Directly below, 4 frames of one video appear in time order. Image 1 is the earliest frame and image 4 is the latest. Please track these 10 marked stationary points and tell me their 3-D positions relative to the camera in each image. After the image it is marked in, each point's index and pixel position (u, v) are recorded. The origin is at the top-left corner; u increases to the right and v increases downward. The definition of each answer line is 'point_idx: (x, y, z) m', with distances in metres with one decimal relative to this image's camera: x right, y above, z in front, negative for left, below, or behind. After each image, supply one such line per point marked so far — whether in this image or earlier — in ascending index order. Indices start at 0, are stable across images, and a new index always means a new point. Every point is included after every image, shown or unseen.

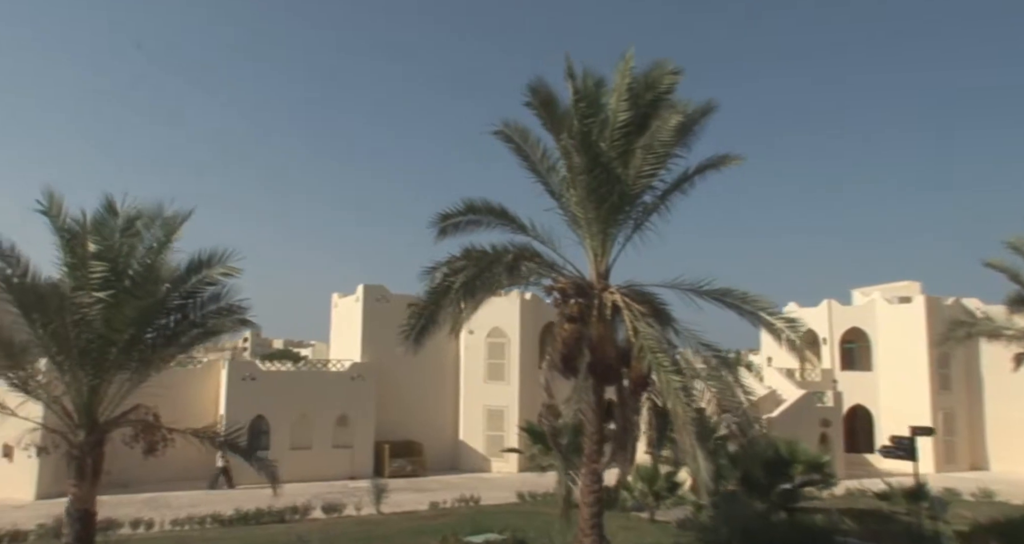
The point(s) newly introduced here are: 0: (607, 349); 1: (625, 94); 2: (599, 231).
0: (+1.0, -0.8, +8.7) m
1: (+1.2, +1.9, +8.4) m
2: (+1.0, +0.5, +8.9) m
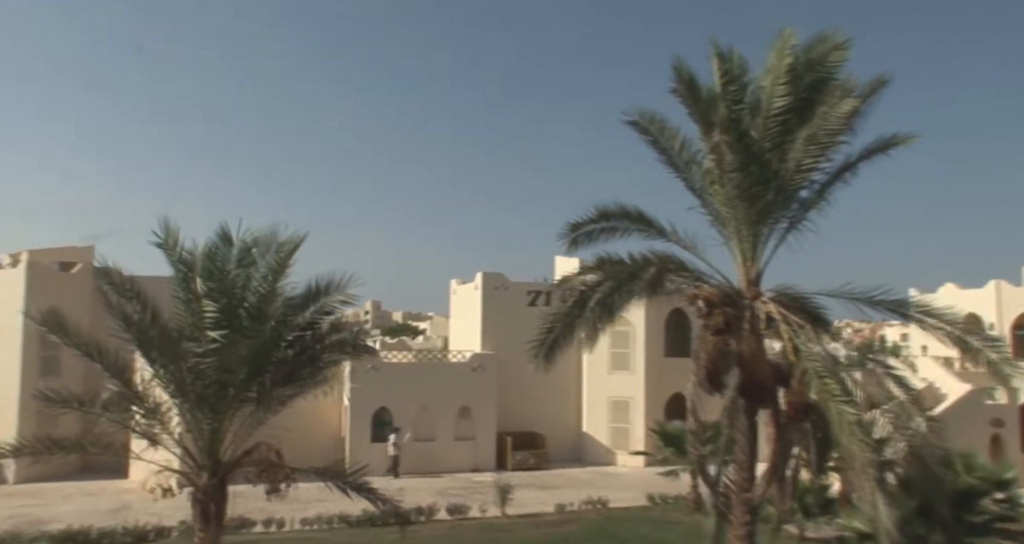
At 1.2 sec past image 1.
0: (+2.4, -0.9, +7.7) m
1: (+2.4, +1.8, +7.3) m
2: (+2.3, +0.4, +7.9) m
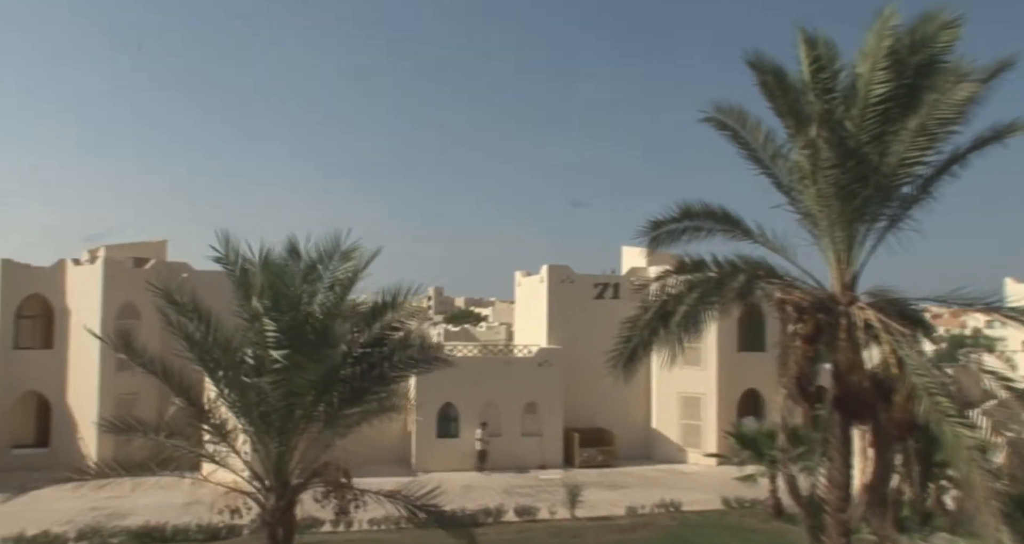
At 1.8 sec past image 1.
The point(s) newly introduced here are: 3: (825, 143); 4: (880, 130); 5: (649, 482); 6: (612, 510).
0: (+3.1, -0.9, +7.1) m
1: (+3.0, +1.7, +6.6) m
2: (+3.0, +0.4, +7.2) m
3: (+2.6, +1.1, +6.7) m
4: (+3.1, +1.2, +6.8) m
5: (+3.0, -4.6, +17.7) m
6: (+1.9, -4.5, +15.2) m
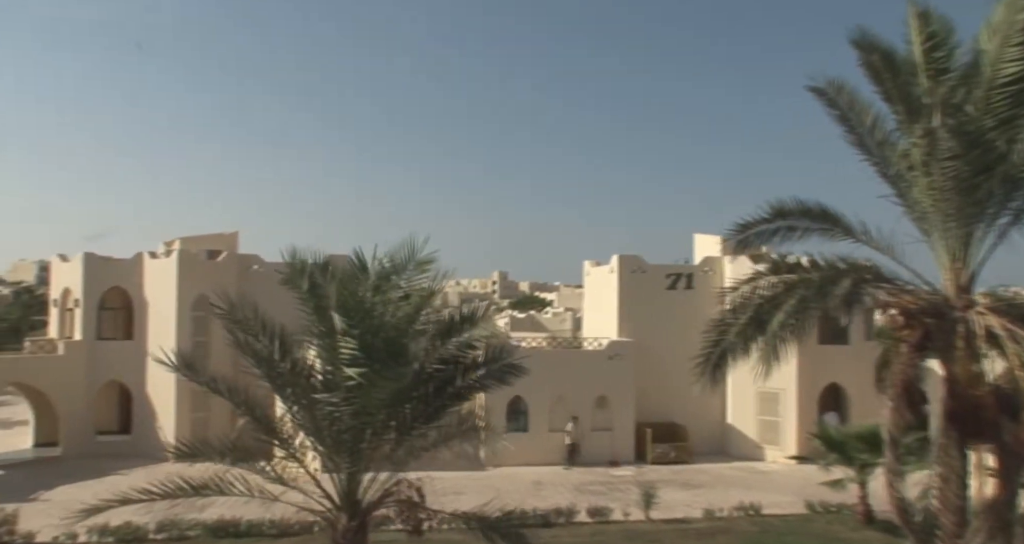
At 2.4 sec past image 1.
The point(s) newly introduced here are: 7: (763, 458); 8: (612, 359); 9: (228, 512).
0: (+3.7, -1.0, +6.4) m
1: (+3.6, +1.7, +5.9) m
2: (+3.6, +0.3, +6.5) m
3: (+3.2, +1.1, +6.0) m
4: (+3.7, +1.2, +6.1) m
5: (+4.5, -4.4, +17.1) m
6: (+3.2, -4.4, +14.6) m
7: (+6.1, -4.5, +19.3) m
8: (+2.4, -2.1, +19.7) m
9: (-5.7, -4.8, +16.0) m
